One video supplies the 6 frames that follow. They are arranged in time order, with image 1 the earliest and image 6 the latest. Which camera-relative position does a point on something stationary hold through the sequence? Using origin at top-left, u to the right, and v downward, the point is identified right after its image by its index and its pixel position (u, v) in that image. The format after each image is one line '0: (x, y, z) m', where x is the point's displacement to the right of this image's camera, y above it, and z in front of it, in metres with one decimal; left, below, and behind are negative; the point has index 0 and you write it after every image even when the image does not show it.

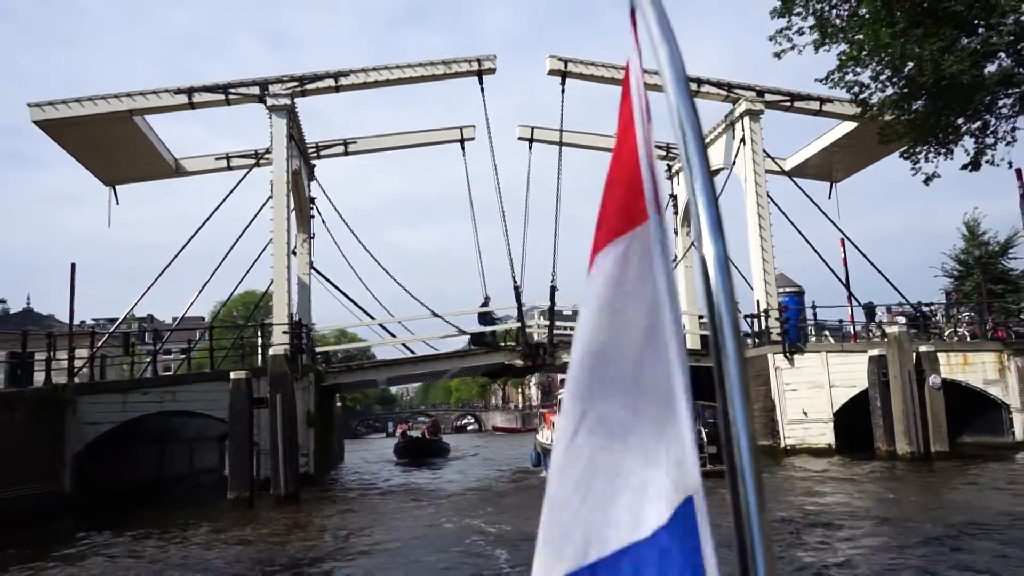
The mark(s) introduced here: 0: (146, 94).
0: (-5.7, +3.0, +14.6) m
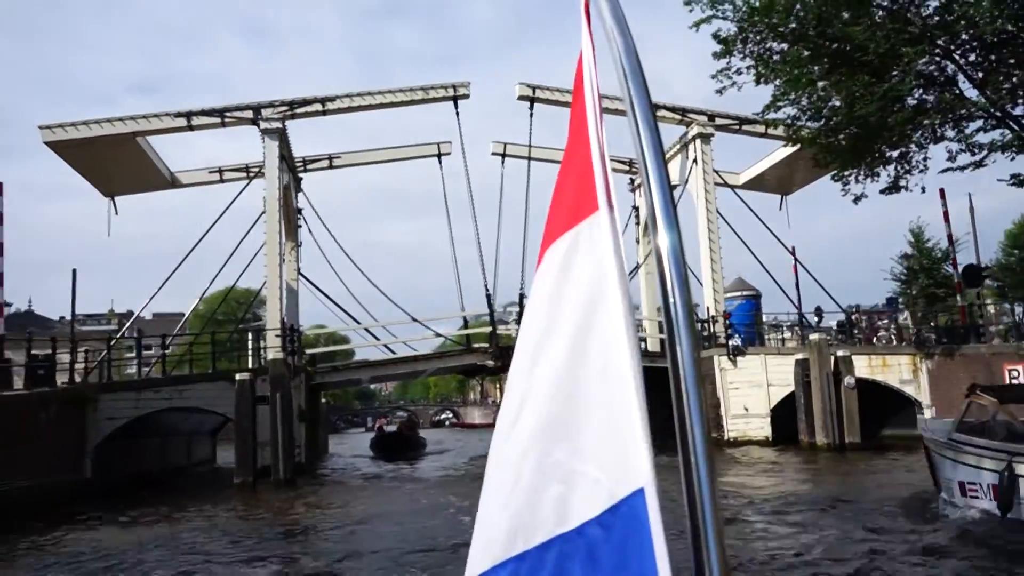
0: (-6.2, +2.9, +16.0) m
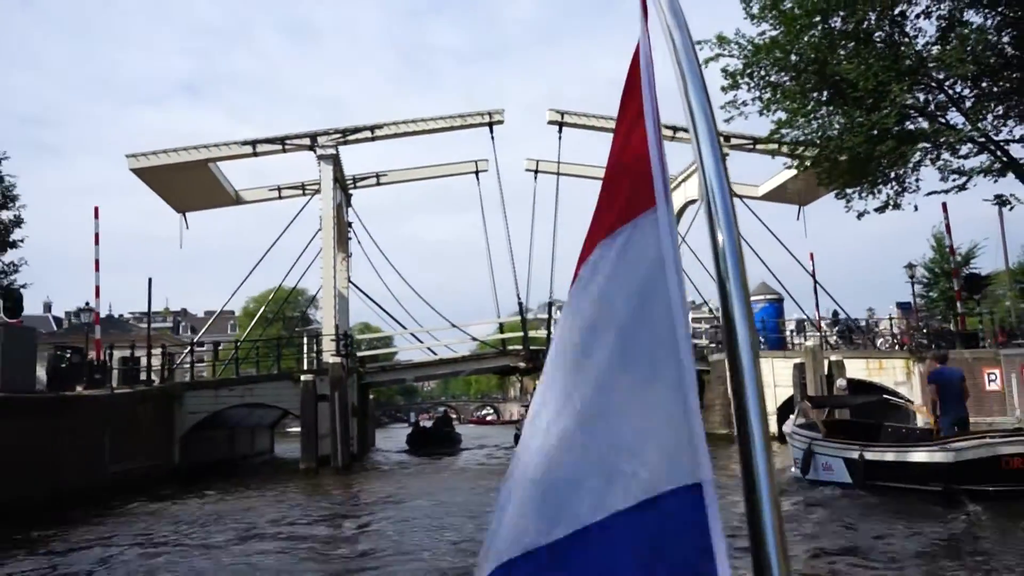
0: (-5.7, +2.7, +18.0) m
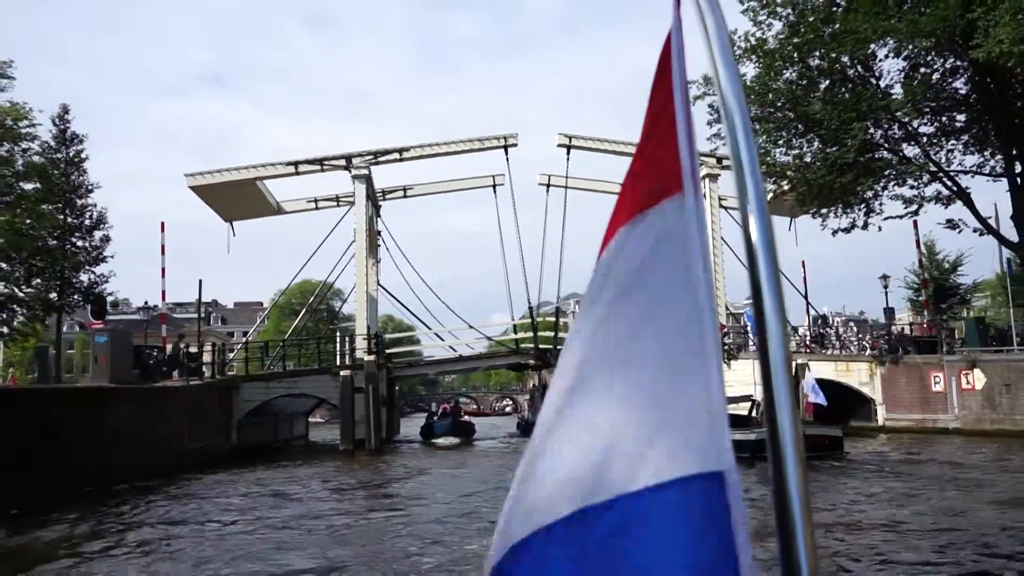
0: (-5.4, +2.7, +20.3) m
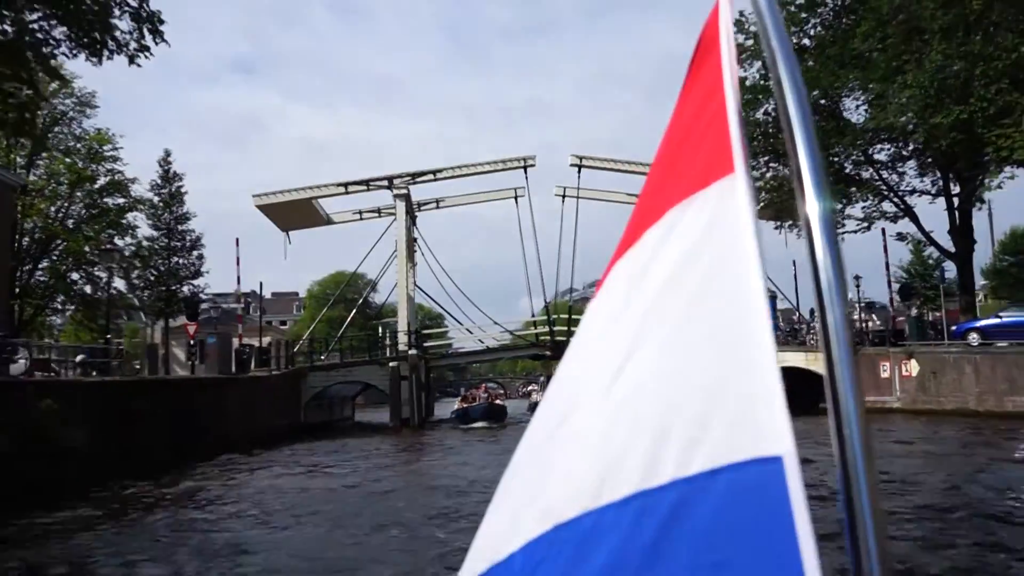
0: (-4.9, +2.6, +23.8) m
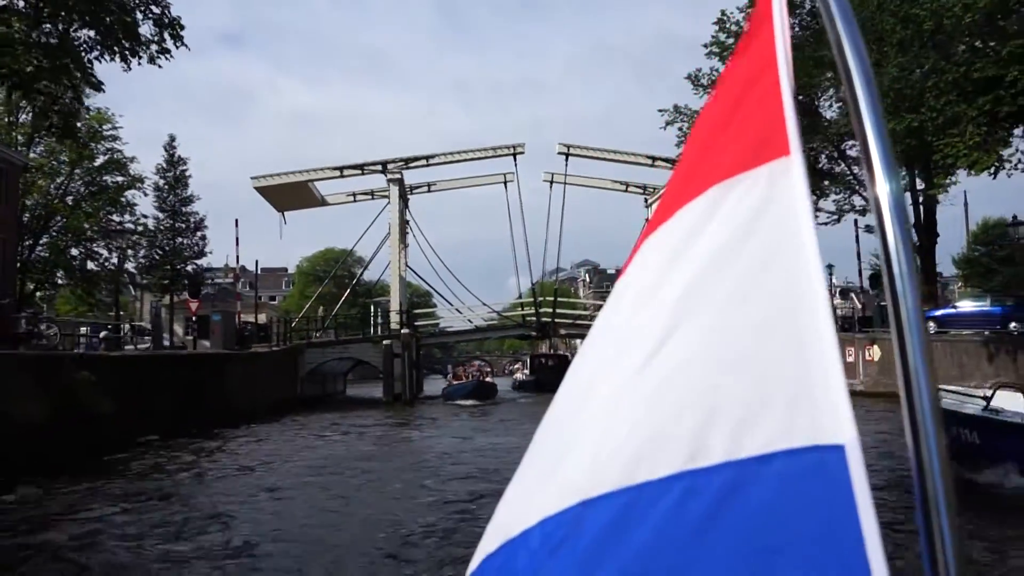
0: (-5.2, +3.1, +24.7) m
